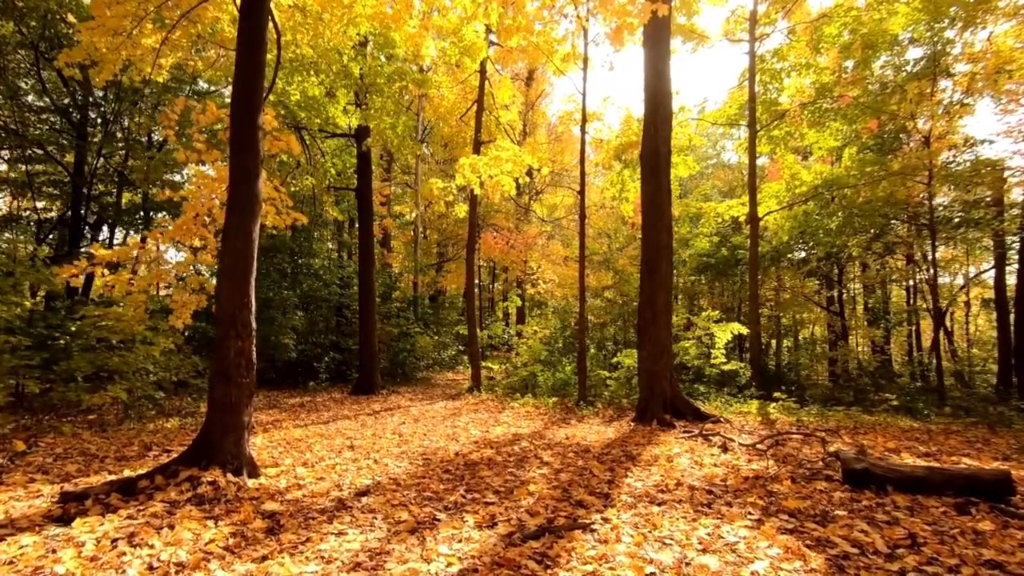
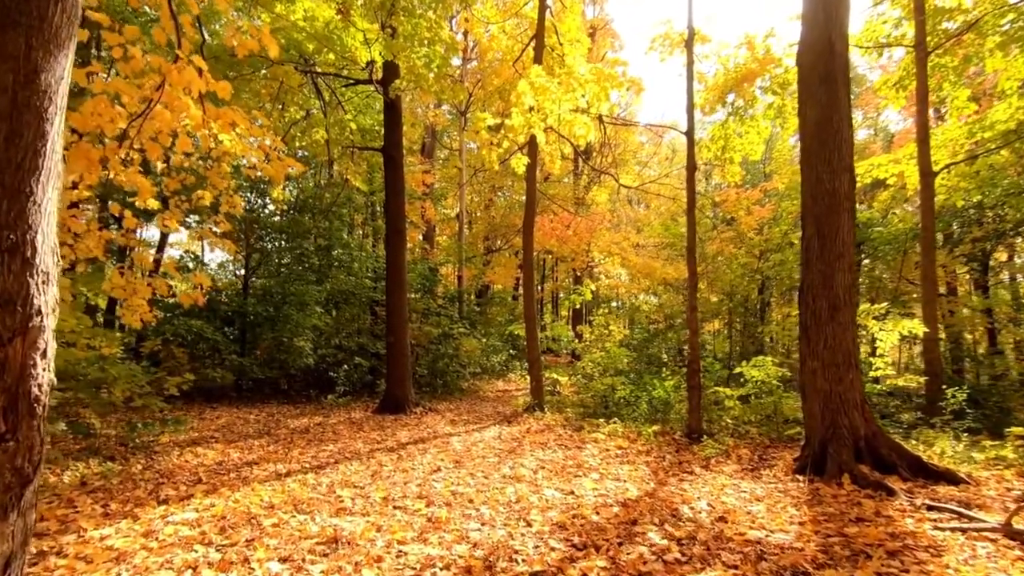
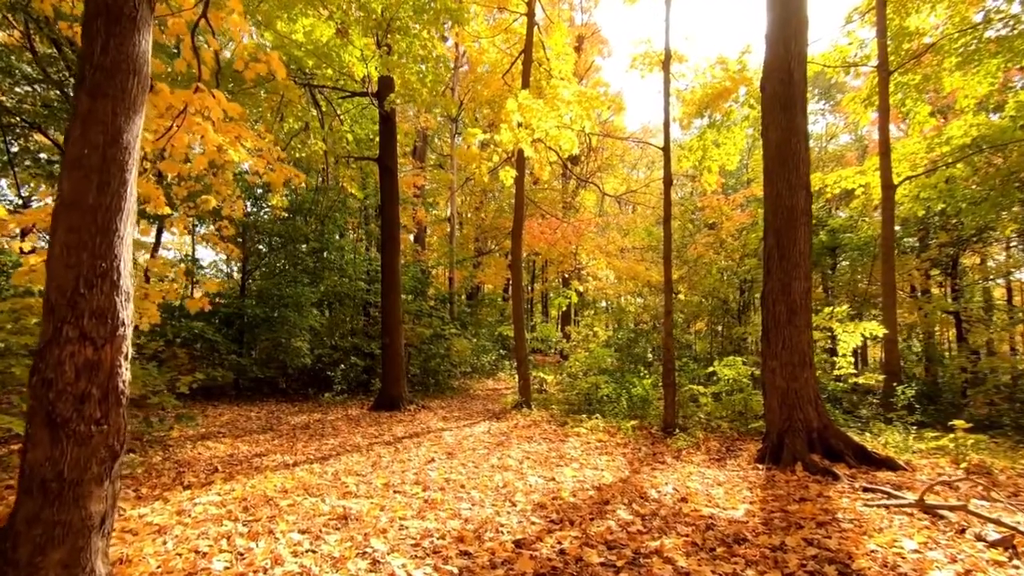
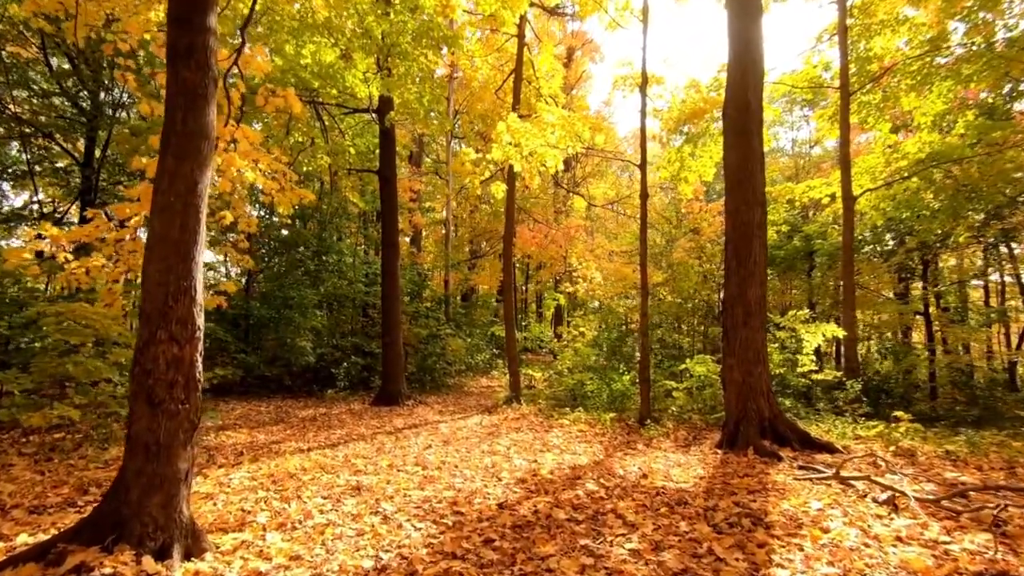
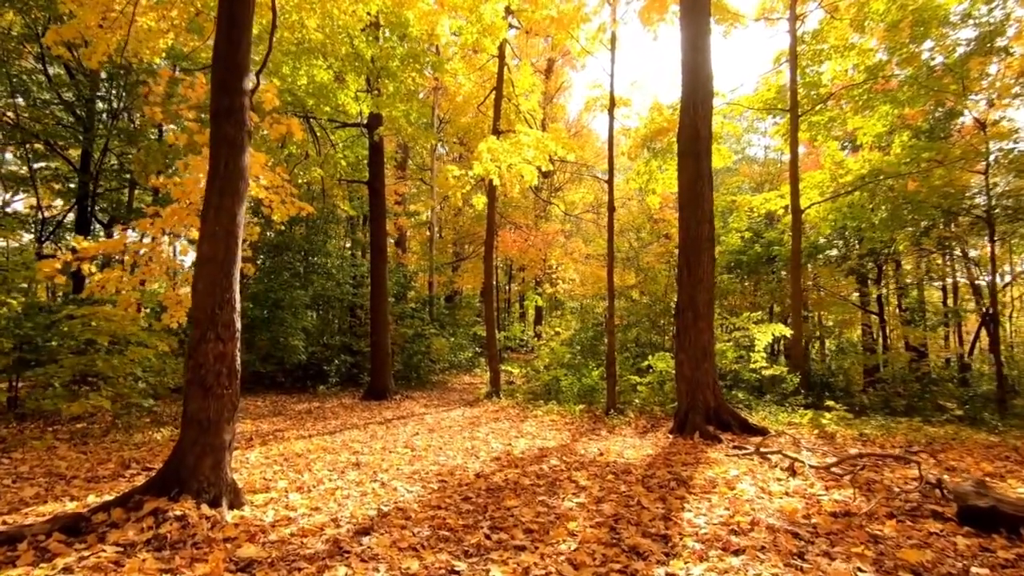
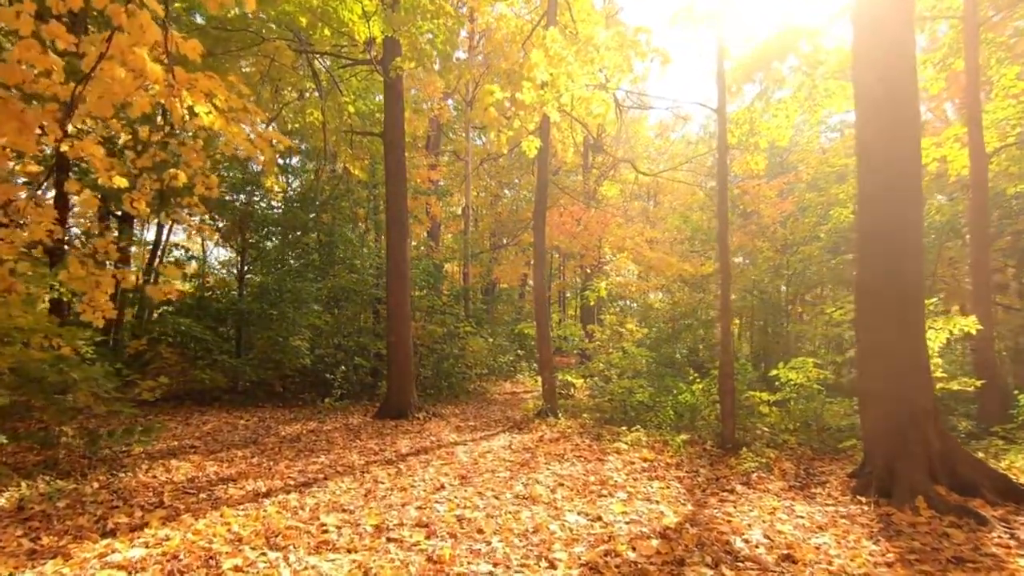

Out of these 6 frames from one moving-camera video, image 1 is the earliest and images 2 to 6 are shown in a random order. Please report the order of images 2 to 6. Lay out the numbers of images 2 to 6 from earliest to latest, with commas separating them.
5, 4, 3, 2, 6
